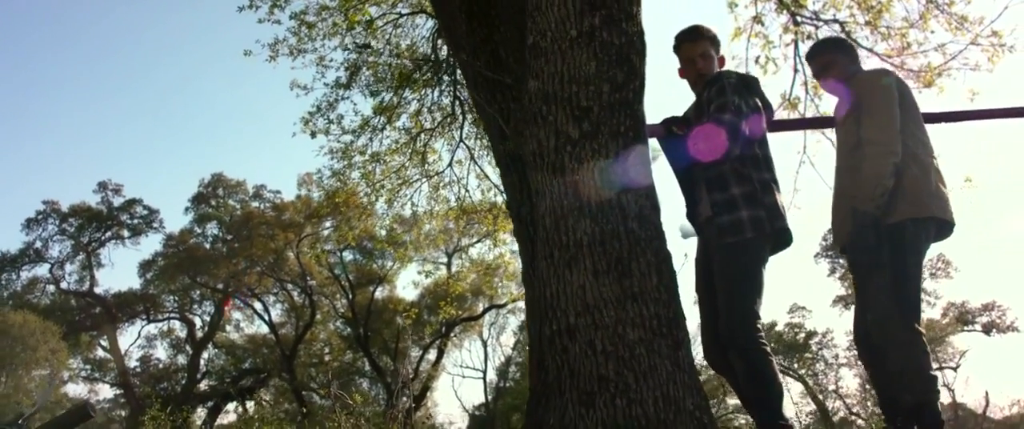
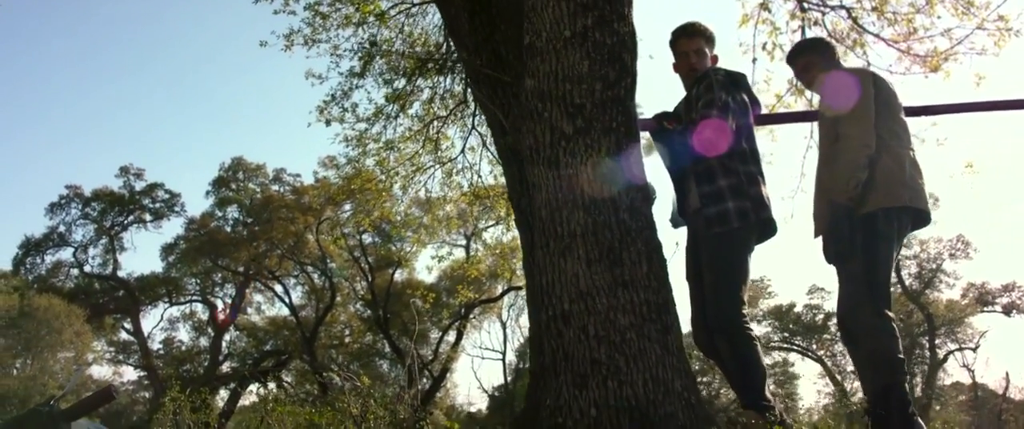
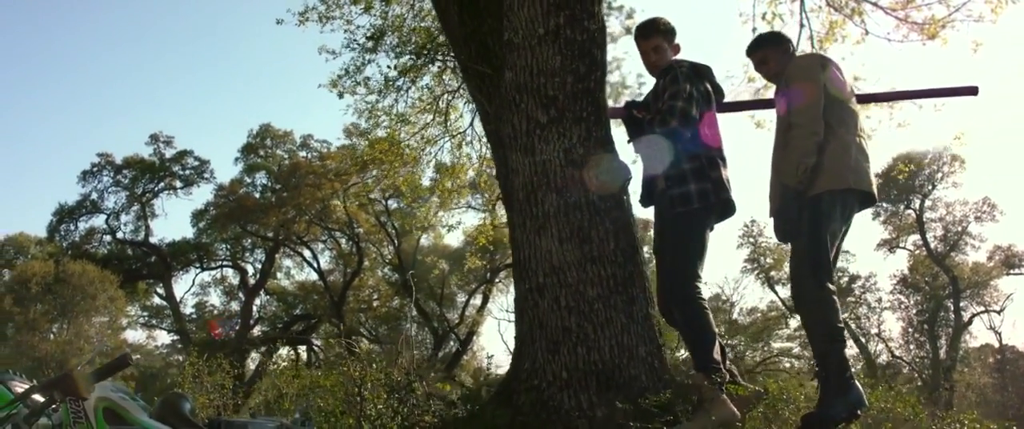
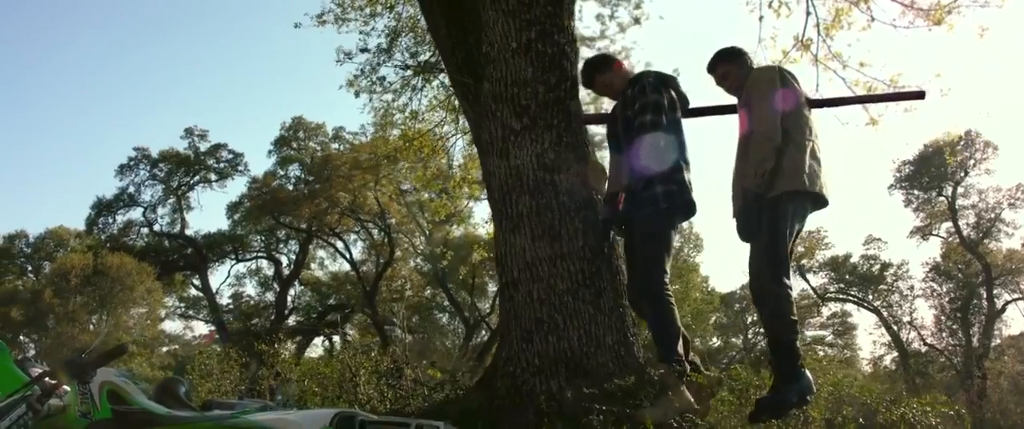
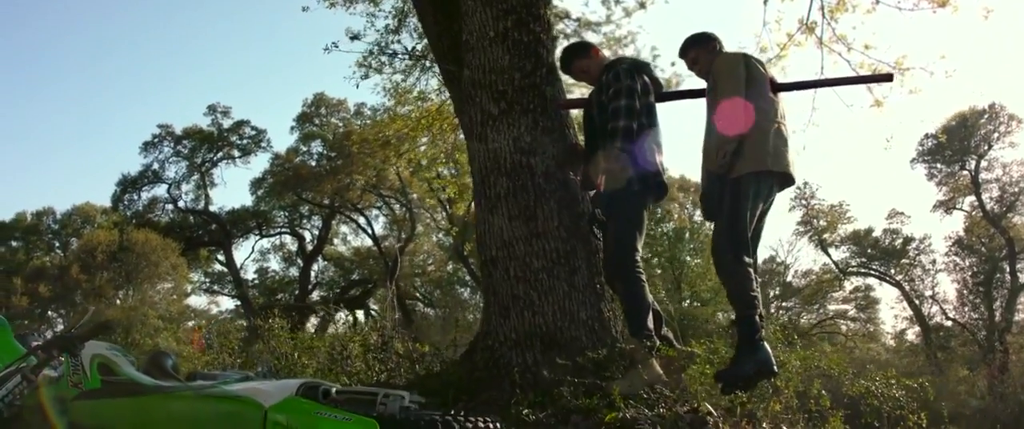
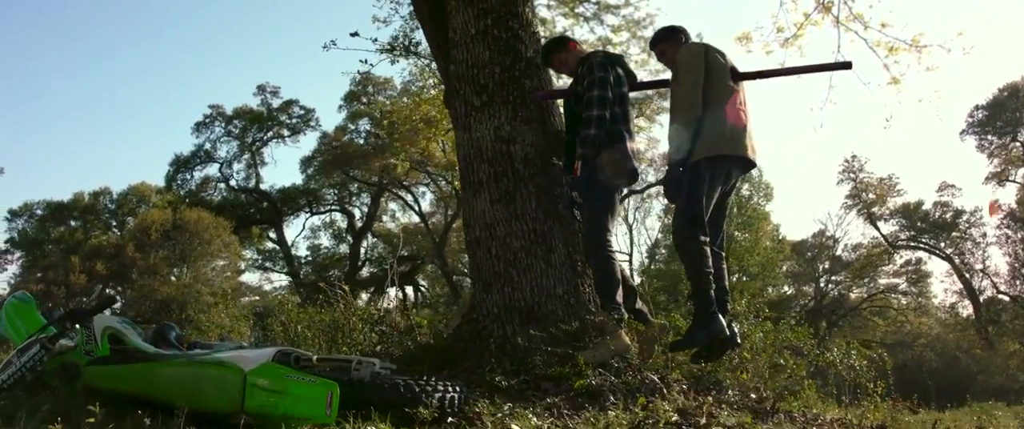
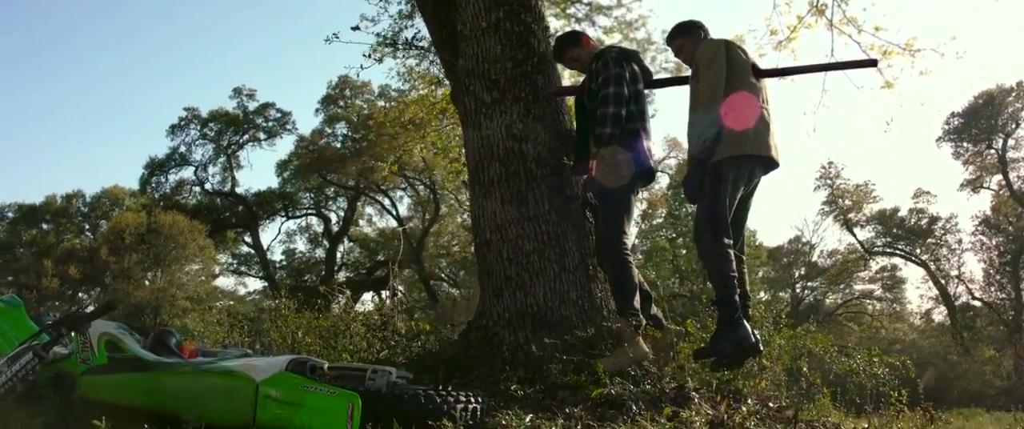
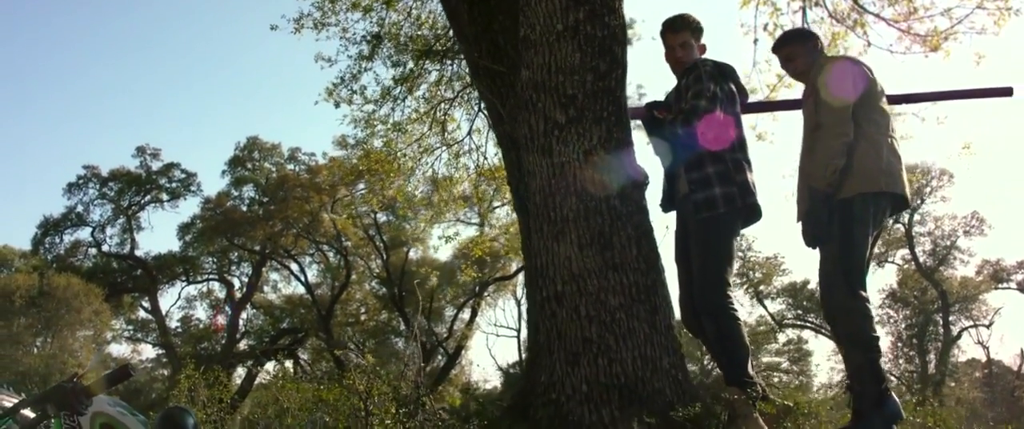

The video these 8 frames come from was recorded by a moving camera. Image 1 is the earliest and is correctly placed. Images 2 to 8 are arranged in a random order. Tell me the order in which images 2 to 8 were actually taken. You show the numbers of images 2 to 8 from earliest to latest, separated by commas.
2, 8, 3, 4, 5, 7, 6
